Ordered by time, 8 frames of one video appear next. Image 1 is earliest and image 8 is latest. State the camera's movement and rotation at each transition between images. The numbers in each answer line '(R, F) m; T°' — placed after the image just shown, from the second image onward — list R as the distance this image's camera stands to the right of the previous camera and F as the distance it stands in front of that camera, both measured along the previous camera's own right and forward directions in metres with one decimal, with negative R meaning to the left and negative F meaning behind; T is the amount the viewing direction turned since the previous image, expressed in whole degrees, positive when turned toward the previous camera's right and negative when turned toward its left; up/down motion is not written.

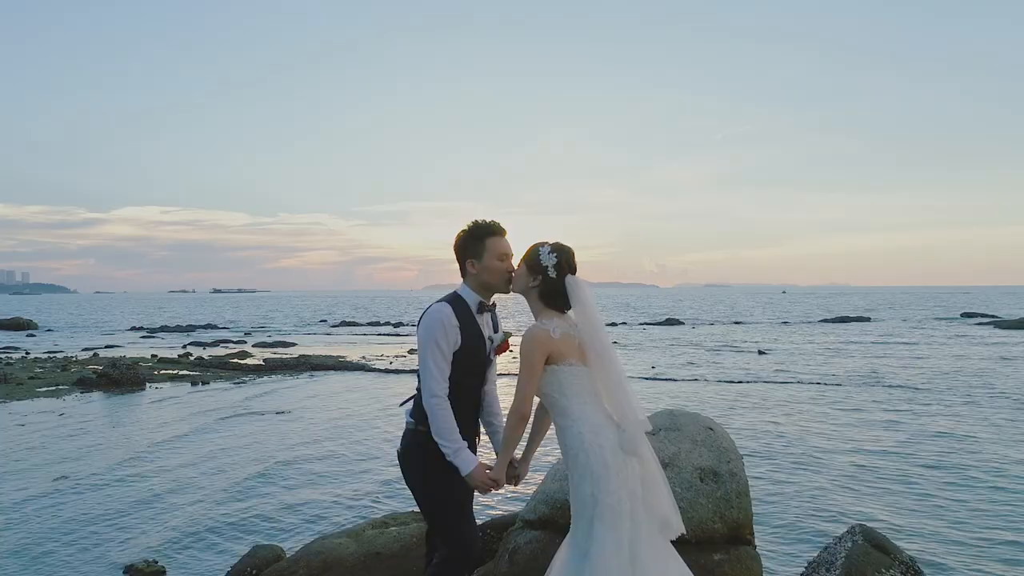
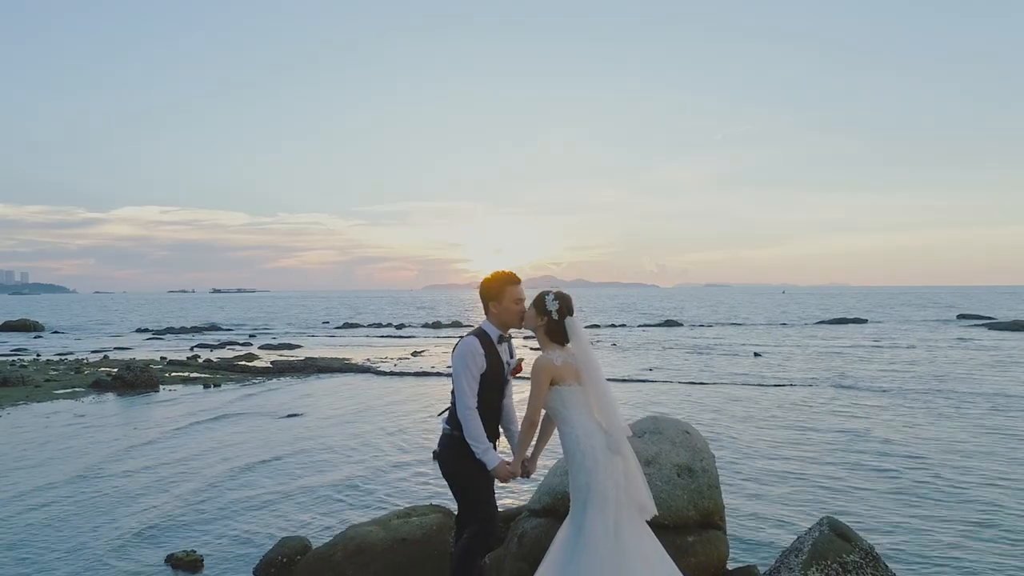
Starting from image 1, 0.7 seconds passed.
(-0.1, -0.9) m; 0°
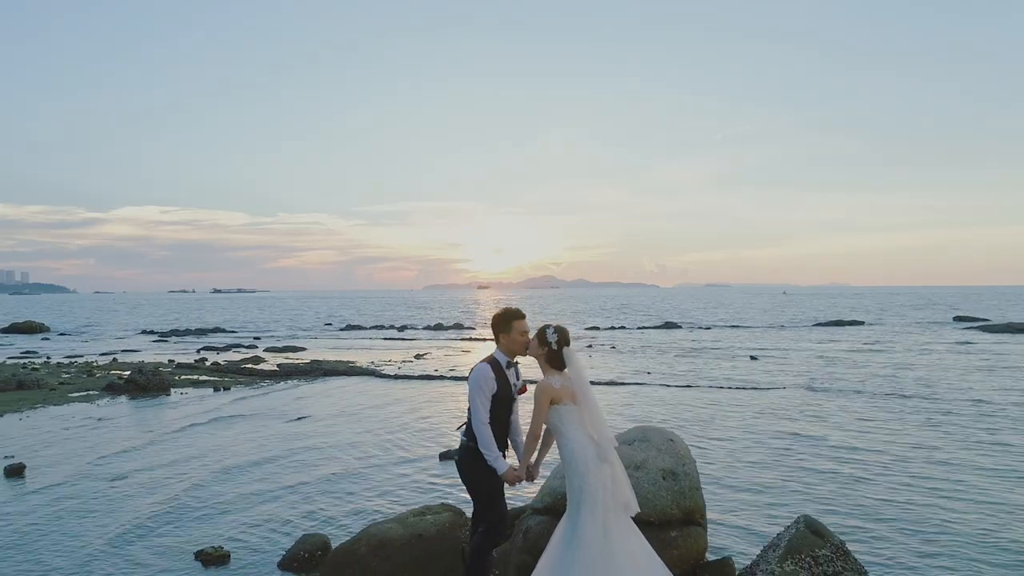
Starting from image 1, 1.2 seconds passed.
(0.0, -0.8) m; 0°
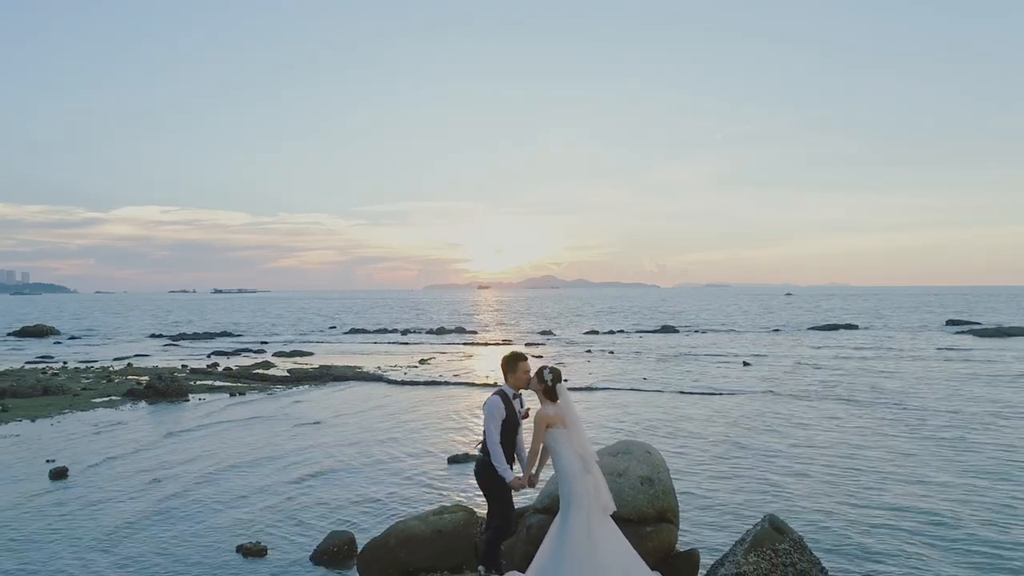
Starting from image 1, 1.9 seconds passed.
(-0.1, -1.4) m; 0°
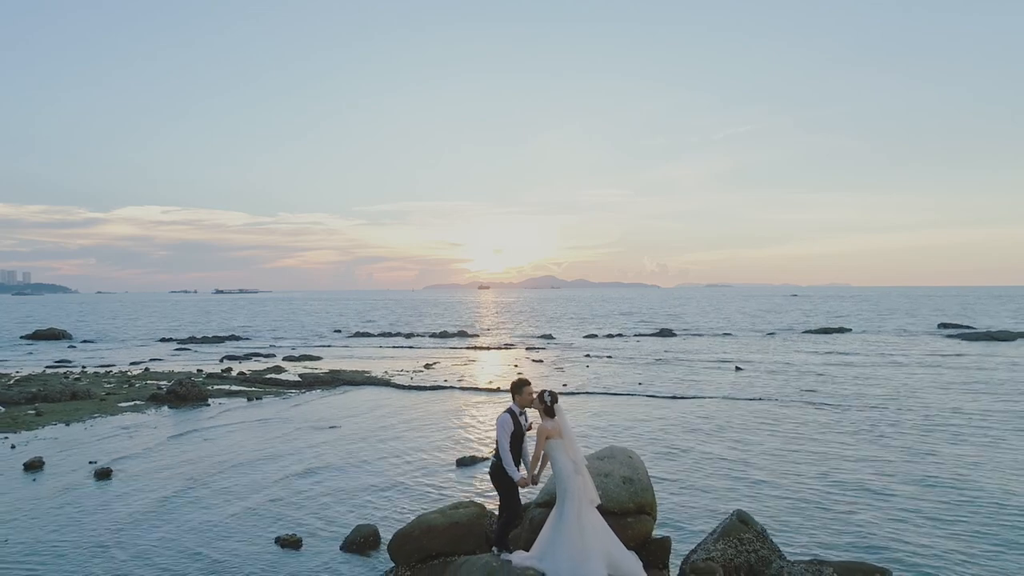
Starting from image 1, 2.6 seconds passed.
(-0.1, -1.6) m; 0°
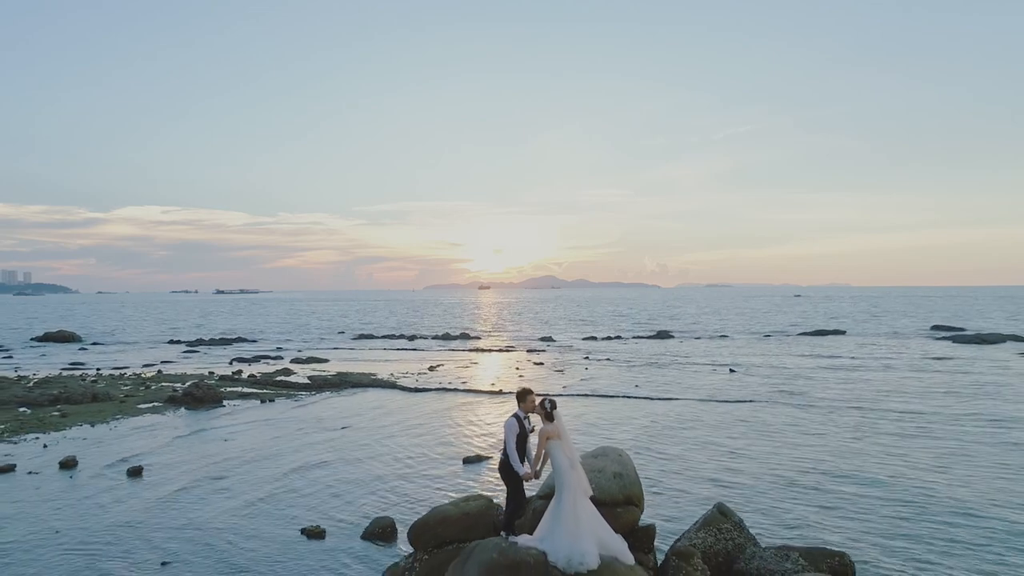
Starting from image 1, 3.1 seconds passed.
(-0.1, -1.4) m; 0°
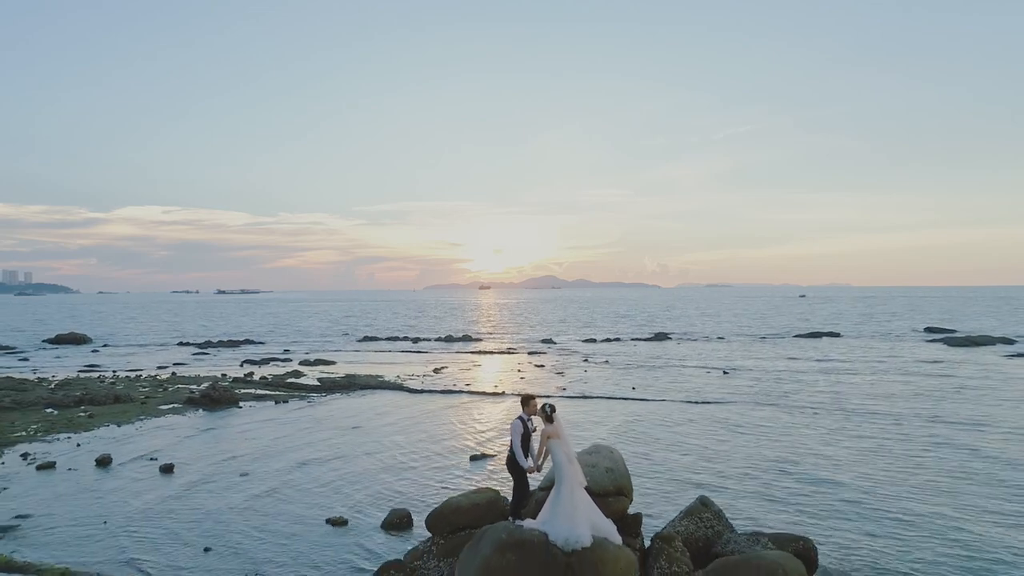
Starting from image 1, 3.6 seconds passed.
(-0.1, -1.6) m; 0°
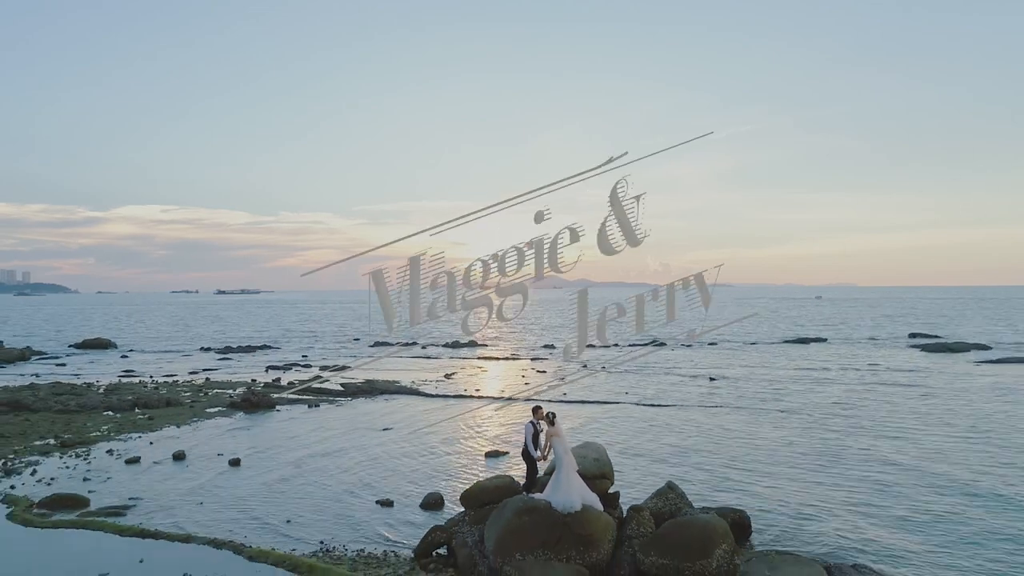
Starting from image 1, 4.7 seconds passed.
(-0.3, -4.3) m; 0°
